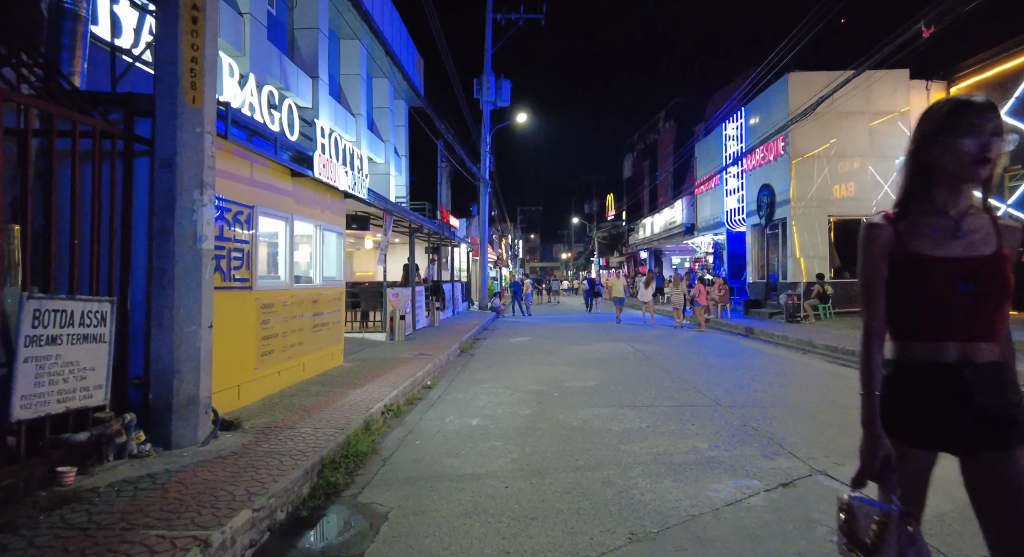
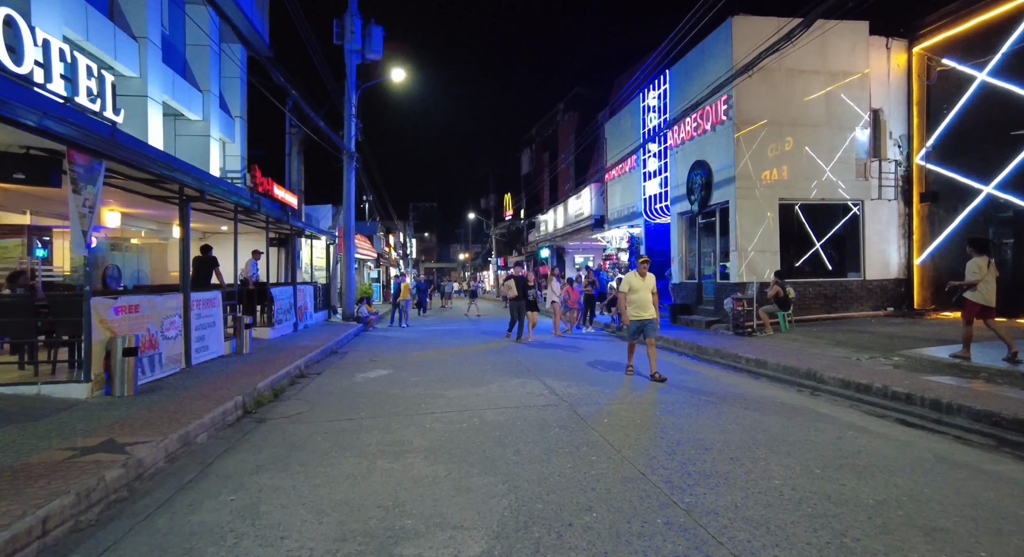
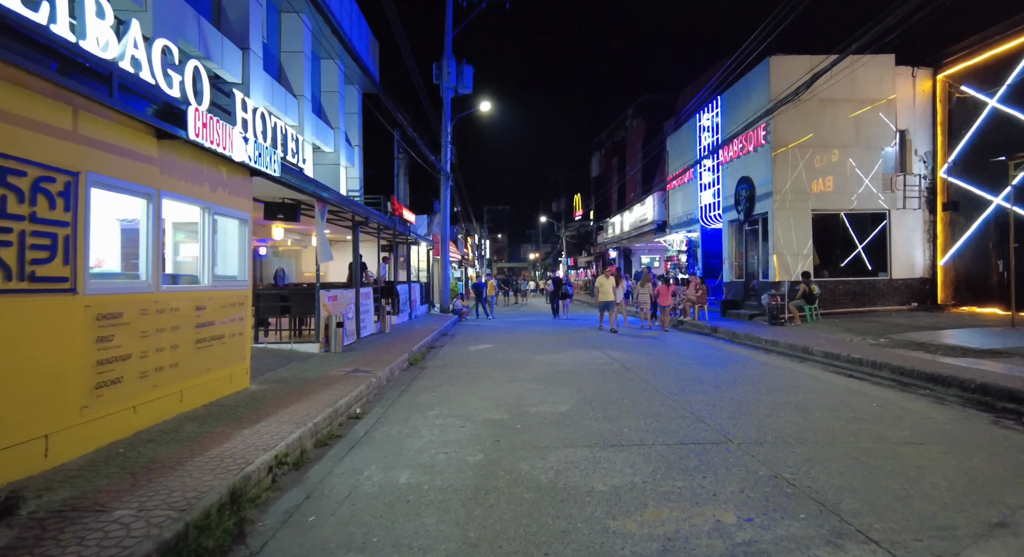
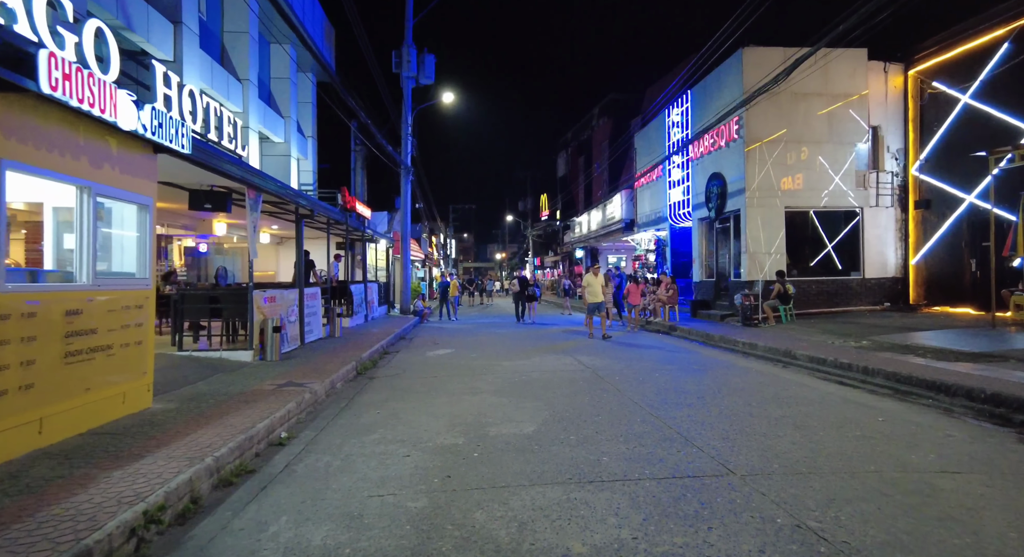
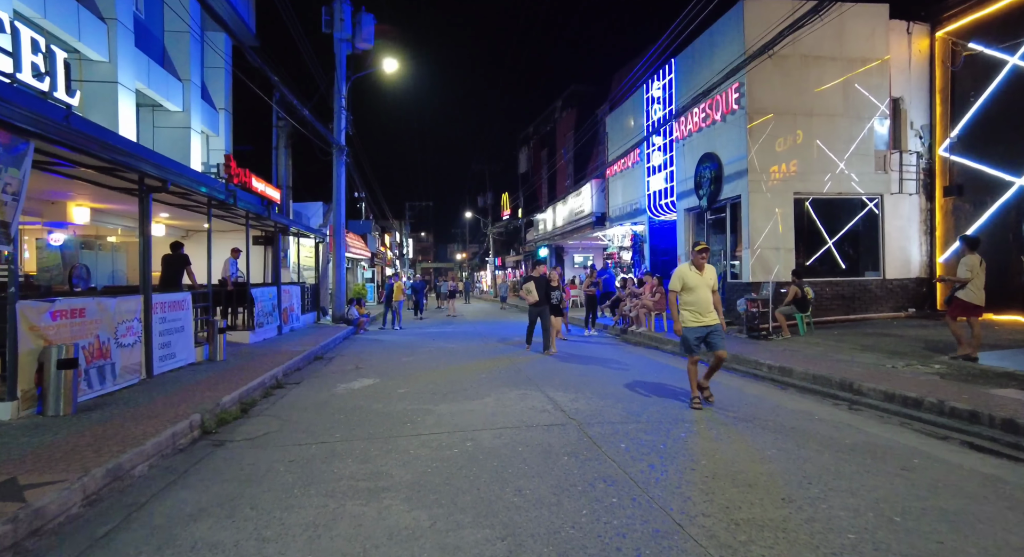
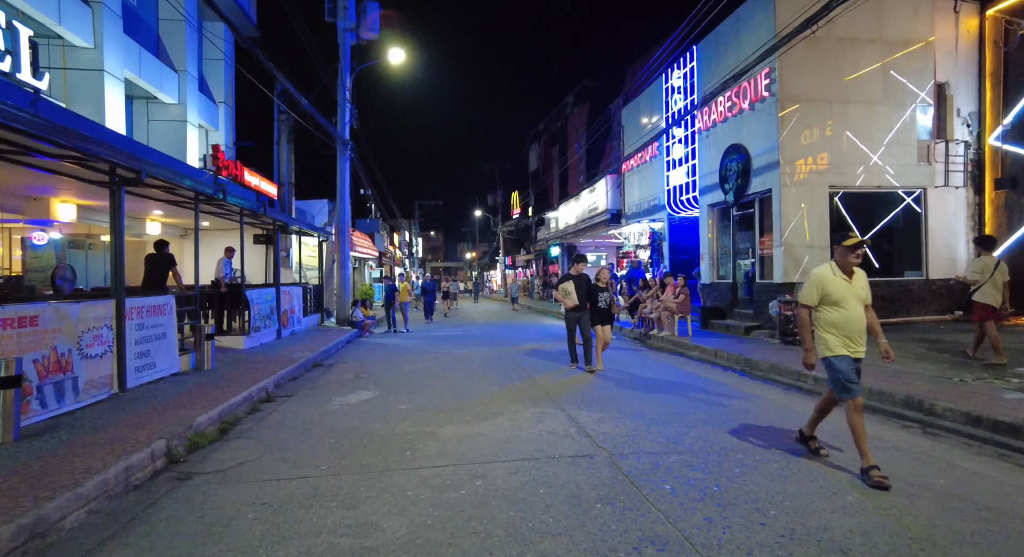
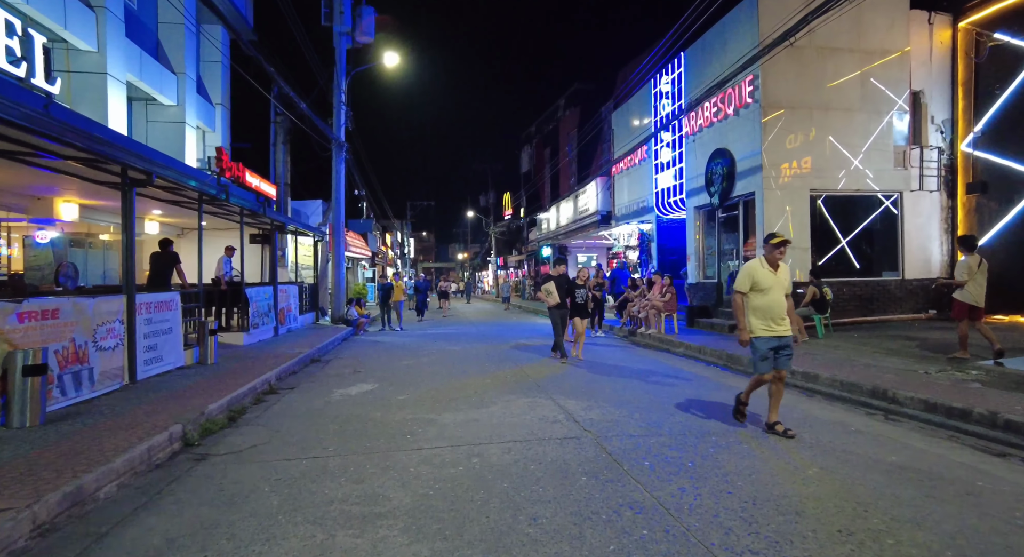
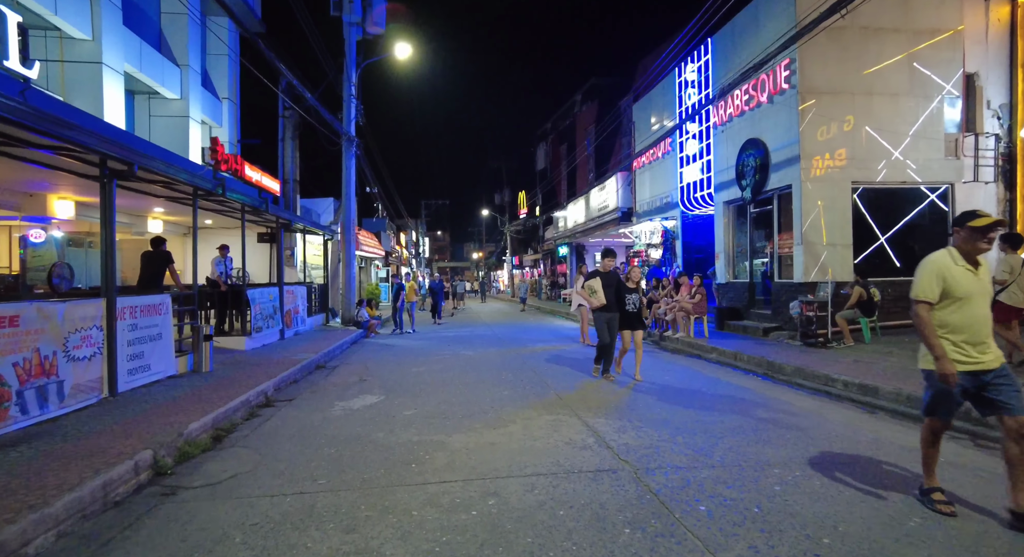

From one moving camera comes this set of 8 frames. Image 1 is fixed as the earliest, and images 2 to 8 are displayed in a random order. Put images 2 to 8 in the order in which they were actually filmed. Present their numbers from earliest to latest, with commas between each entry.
3, 4, 2, 5, 7, 6, 8
